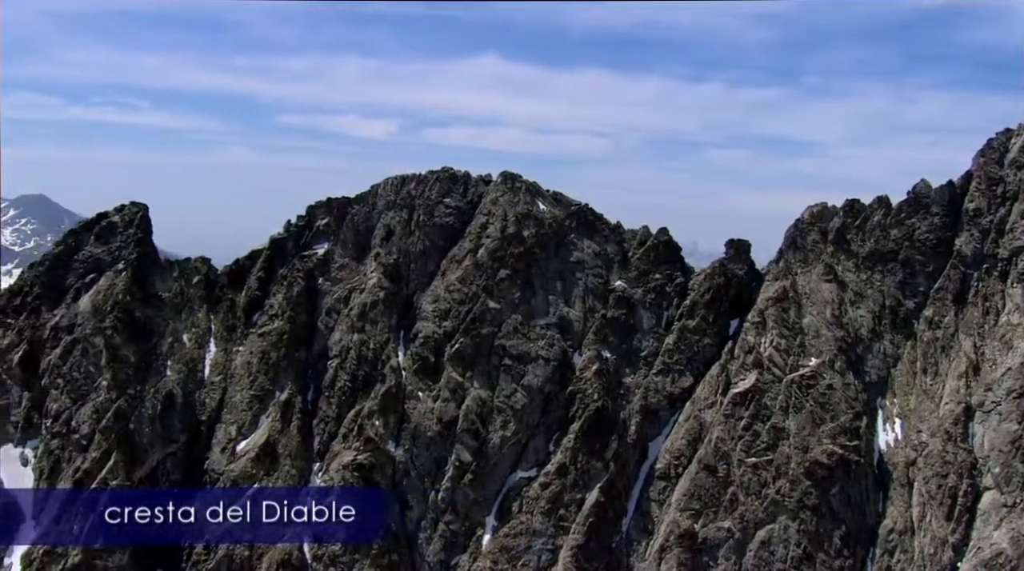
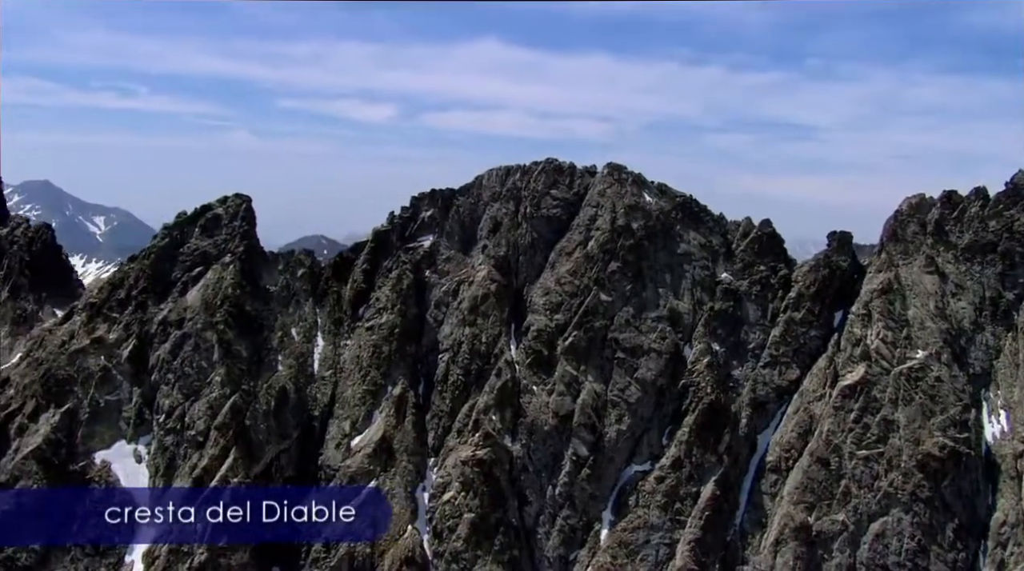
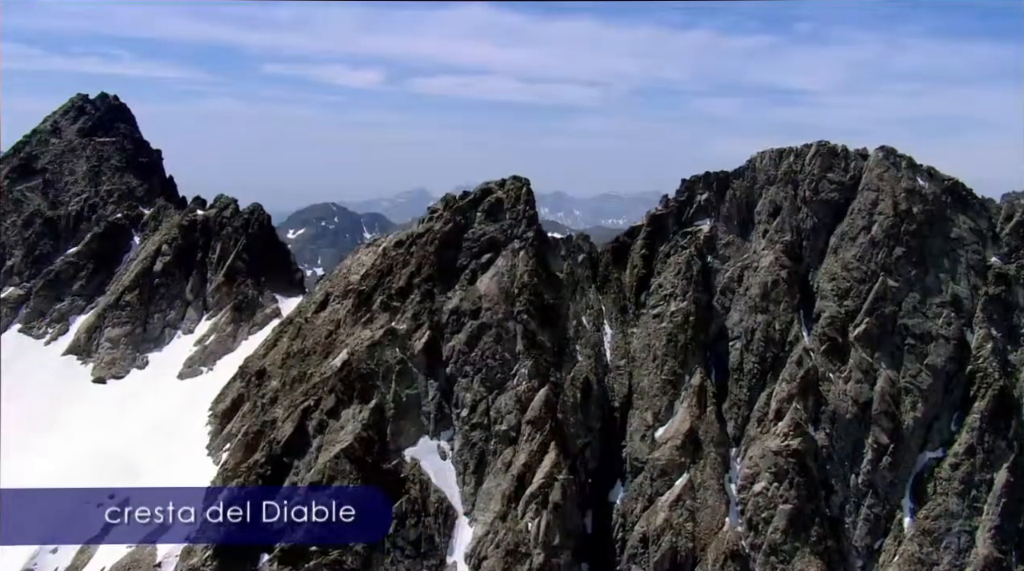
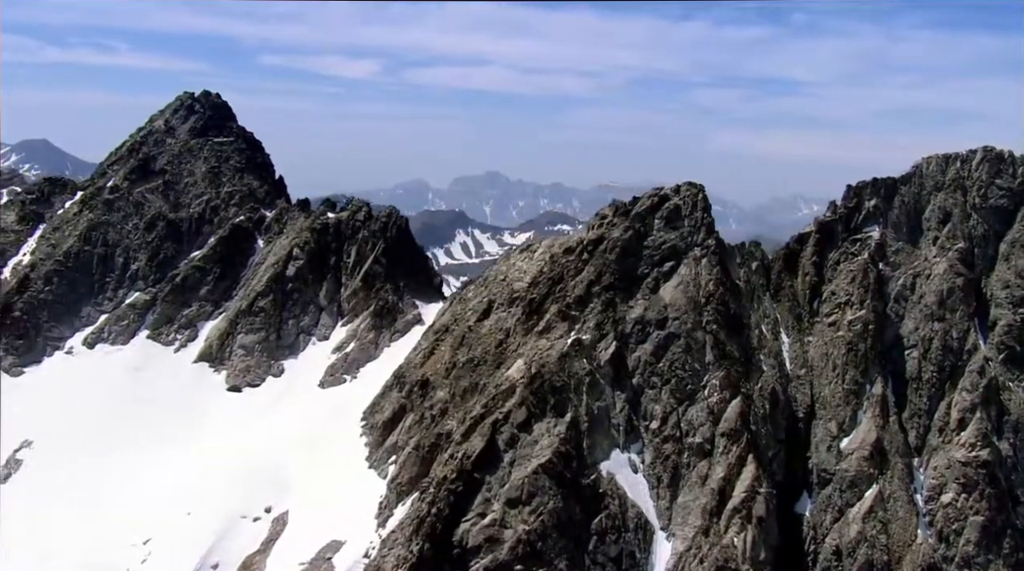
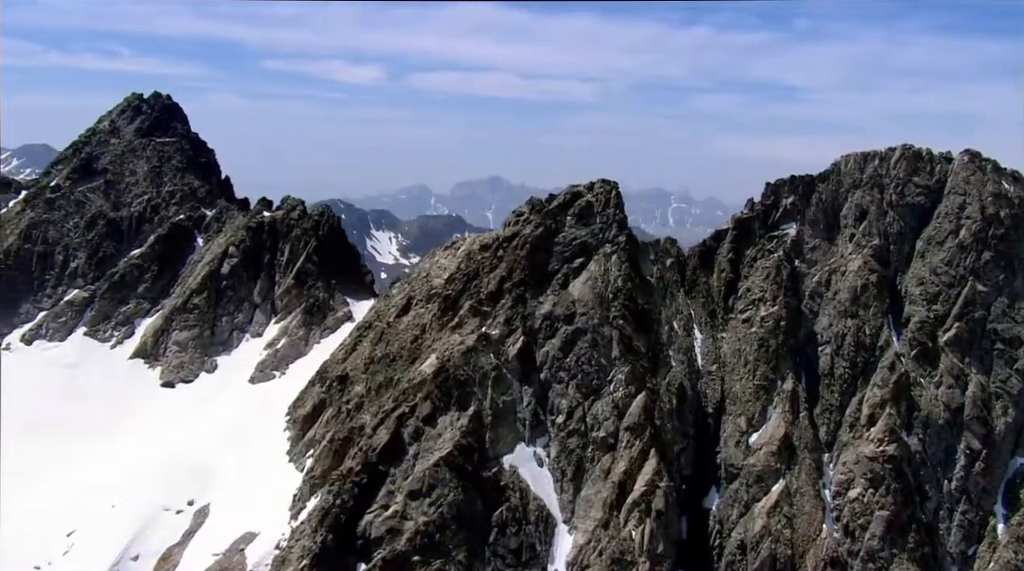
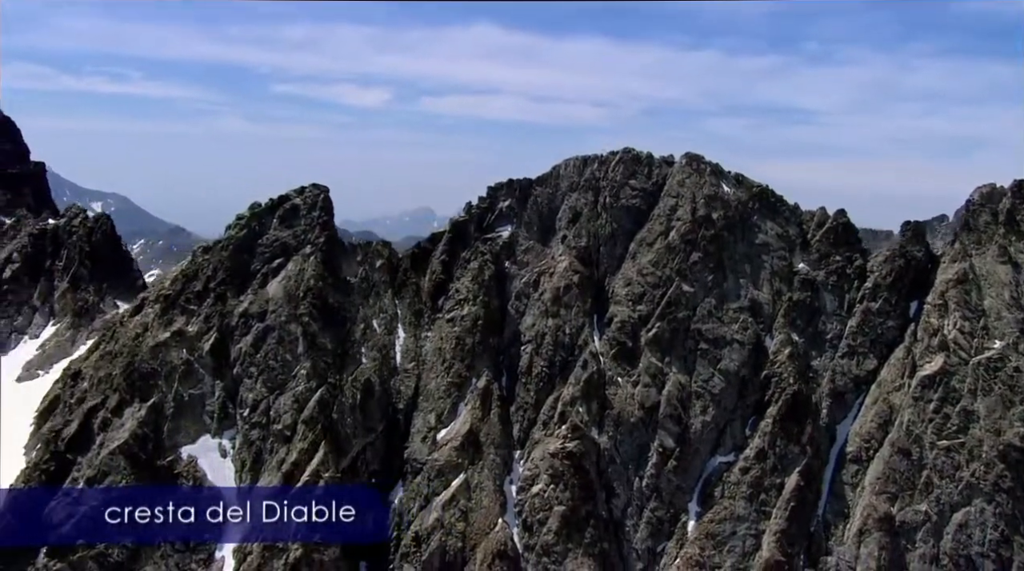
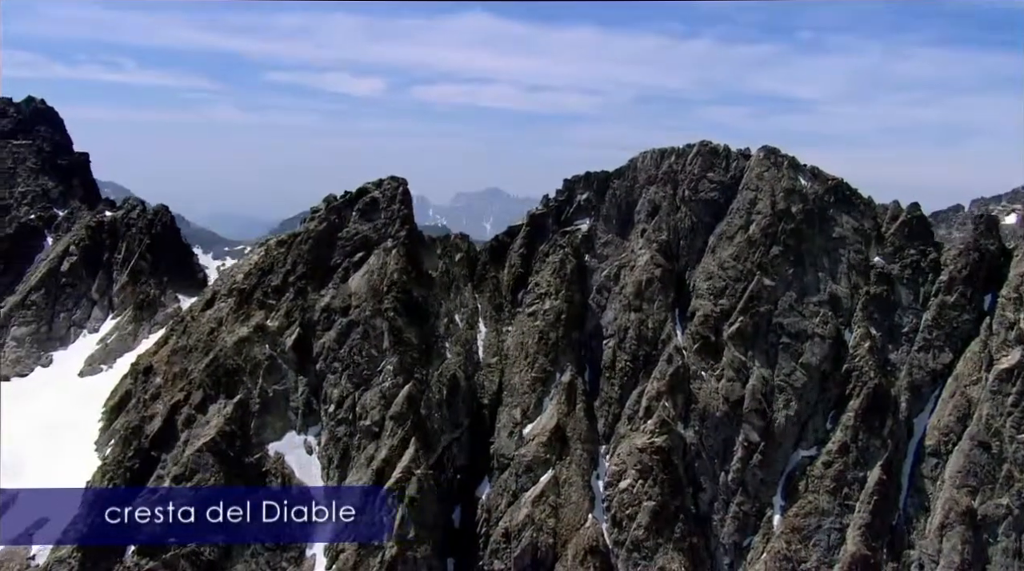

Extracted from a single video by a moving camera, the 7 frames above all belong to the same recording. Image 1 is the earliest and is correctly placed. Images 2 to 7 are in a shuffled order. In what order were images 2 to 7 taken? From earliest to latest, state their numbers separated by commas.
2, 6, 7, 3, 5, 4
